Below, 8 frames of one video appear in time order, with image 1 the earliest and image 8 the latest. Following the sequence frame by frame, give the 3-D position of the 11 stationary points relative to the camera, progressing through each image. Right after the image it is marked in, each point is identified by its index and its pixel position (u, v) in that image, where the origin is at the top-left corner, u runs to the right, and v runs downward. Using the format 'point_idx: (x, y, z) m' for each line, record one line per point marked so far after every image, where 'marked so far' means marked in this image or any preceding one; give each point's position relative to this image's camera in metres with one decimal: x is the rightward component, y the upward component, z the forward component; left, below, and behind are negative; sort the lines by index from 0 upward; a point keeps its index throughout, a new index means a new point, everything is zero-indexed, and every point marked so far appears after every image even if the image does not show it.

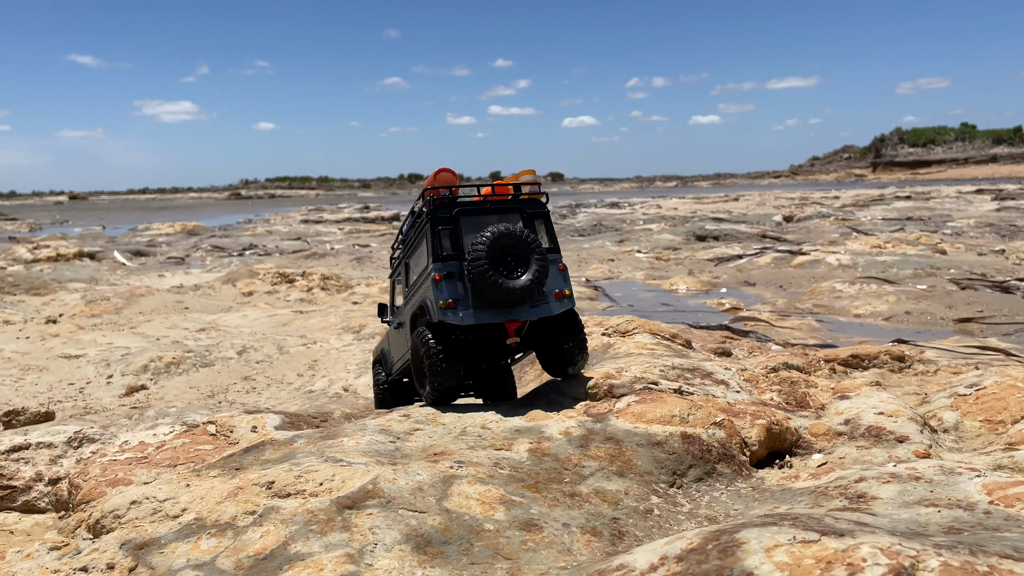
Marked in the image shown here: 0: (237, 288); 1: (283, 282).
0: (-5.9, 0.0, +17.3) m
1: (-4.9, +0.1, +17.4) m
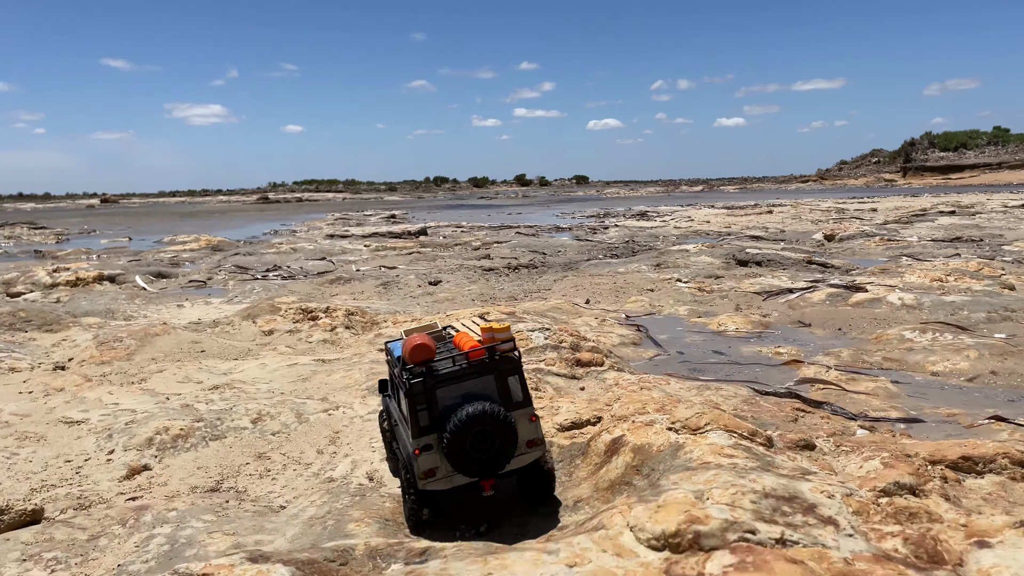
0: (-5.2, -0.7, +16.3) m
1: (-4.2, -0.6, +16.4) m
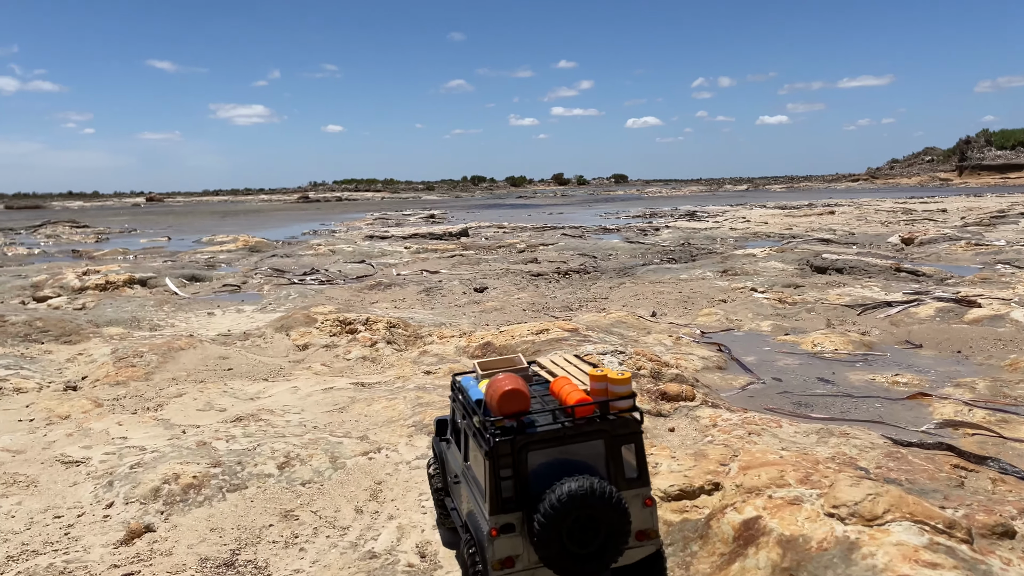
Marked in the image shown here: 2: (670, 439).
0: (-4.1, -0.9, +14.8) m
1: (-3.1, -0.8, +14.8) m
2: (+1.7, -1.6, +8.4) m
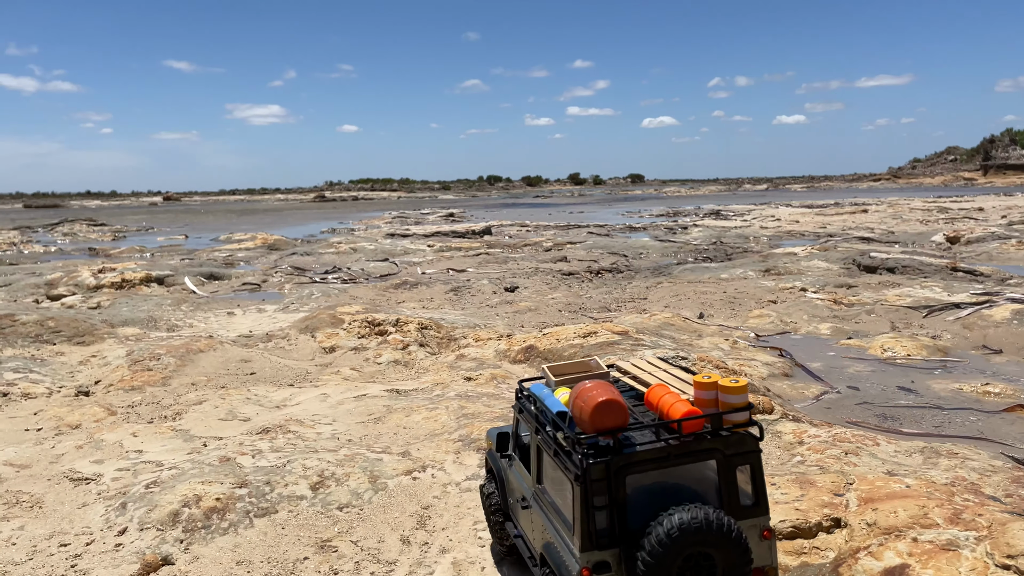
0: (-3.4, -0.9, +13.9) m
1: (-2.4, -0.8, +13.9) m
2: (+2.2, -1.6, +7.4) m
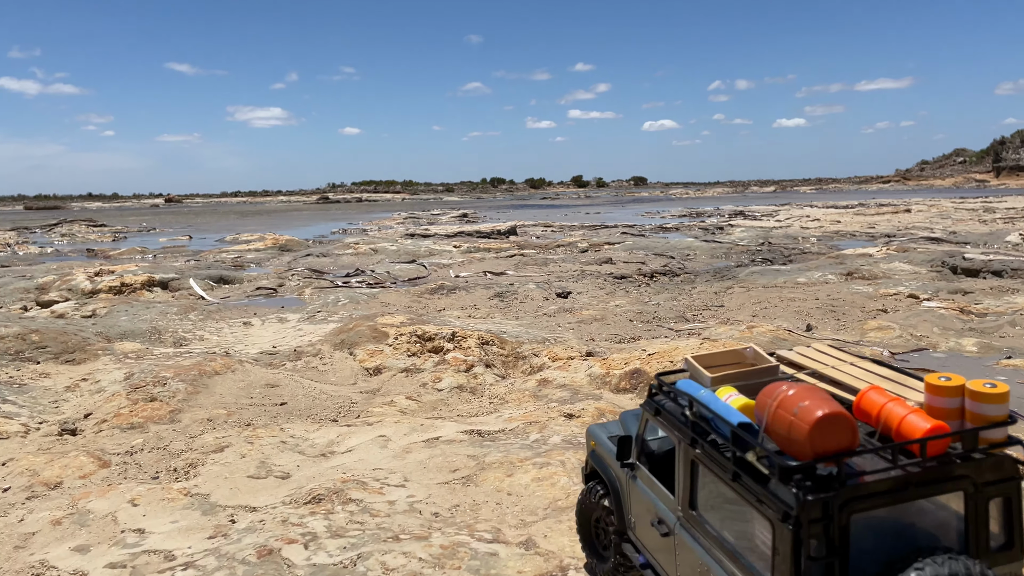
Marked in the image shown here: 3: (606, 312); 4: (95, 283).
0: (-2.2, -1.0, +11.4) m
1: (-1.3, -0.9, +11.4) m
2: (+3.4, -1.6, +4.9) m
3: (+1.8, -0.5, +15.5) m
4: (-10.4, +0.1, +19.9) m
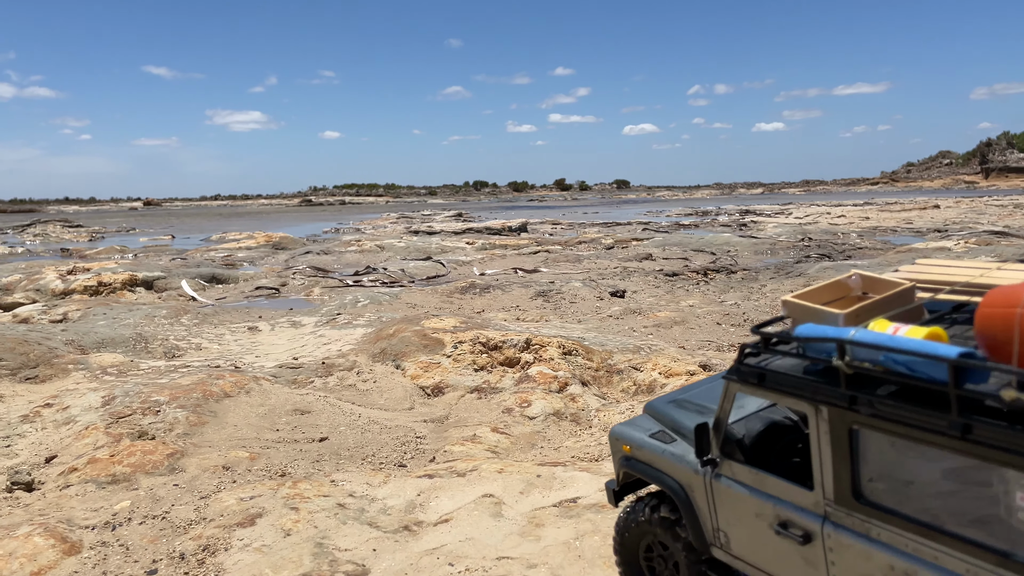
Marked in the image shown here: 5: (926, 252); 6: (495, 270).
0: (-1.2, -0.9, +8.8) m
1: (-0.2, -0.8, +8.8) m
2: (+4.6, -1.5, +2.4) m
3: (+2.8, -0.4, +13.0) m
4: (-9.5, +0.1, +17.1) m
5: (+9.9, +0.8, +19.3) m
6: (-0.4, +0.5, +19.9) m
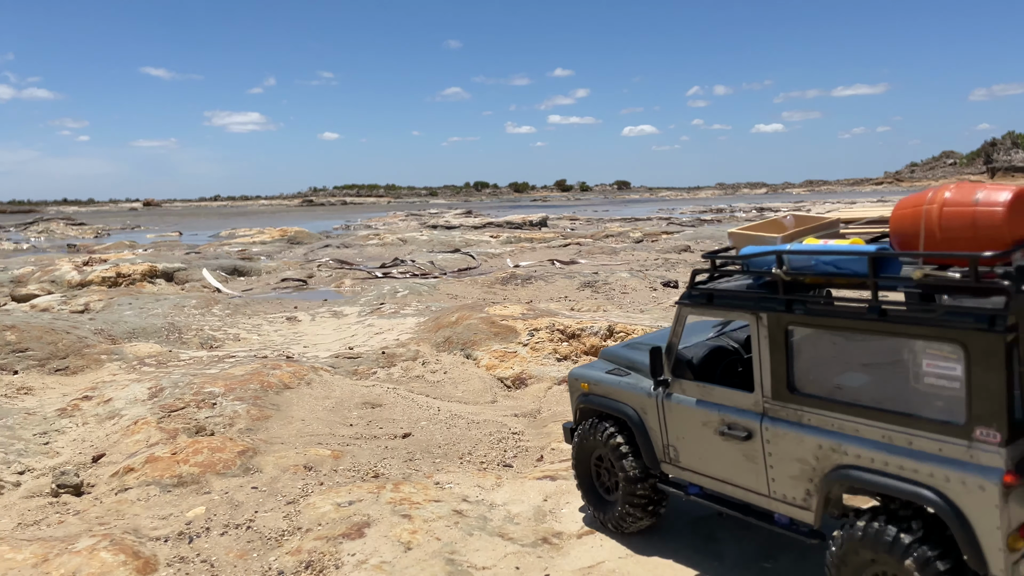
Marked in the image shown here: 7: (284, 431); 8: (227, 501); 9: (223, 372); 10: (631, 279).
0: (-0.3, -0.7, +8.0) m
1: (+0.6, -0.6, +8.0) m
2: (+5.4, -1.3, +1.6) m
3: (+3.6, -0.2, +12.1) m
4: (-8.7, +0.3, +16.3) m
5: (+10.7, +1.0, +18.5) m
6: (+0.4, +0.6, +19.1) m
7: (-1.8, -1.1, +6.2) m
8: (-1.7, -1.2, +4.8) m
9: (-2.7, -0.8, +7.5) m
10: (+2.3, +0.2, +15.3) m
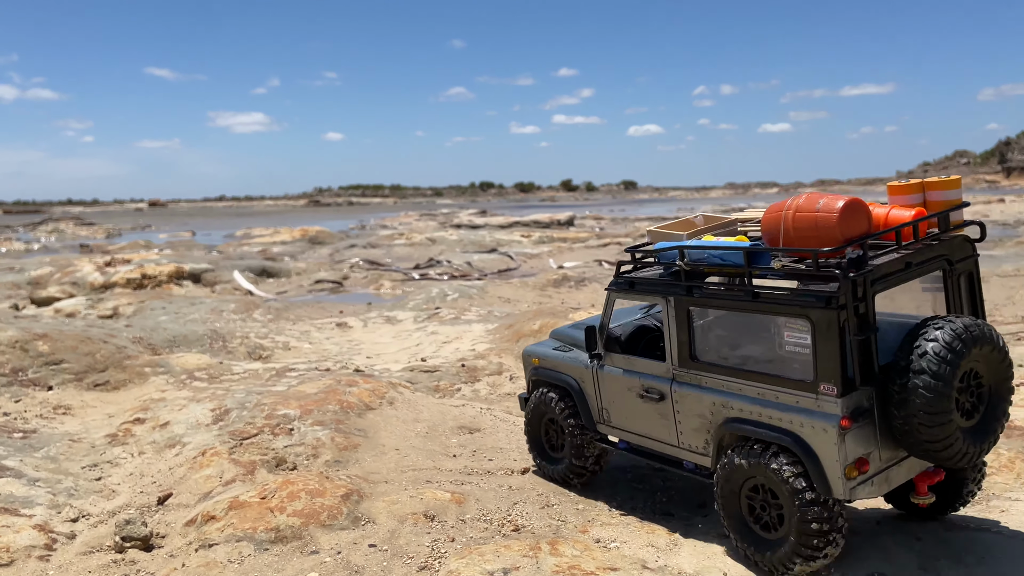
0: (+0.6, -0.8, +7.0) m
1: (+1.5, -0.7, +7.0) m
2: (+6.3, -1.4, +0.6) m
3: (+4.5, -0.3, +11.1) m
4: (-7.7, +0.3, +15.3) m
5: (+11.7, +0.9, +17.4) m
6: (+1.4, +0.6, +18.1) m
7: (-0.9, -1.1, +5.2) m
8: (-0.8, -1.3, +3.8) m
9: (-1.8, -0.8, +6.5) m
10: (+3.2, +0.1, +14.3) m
